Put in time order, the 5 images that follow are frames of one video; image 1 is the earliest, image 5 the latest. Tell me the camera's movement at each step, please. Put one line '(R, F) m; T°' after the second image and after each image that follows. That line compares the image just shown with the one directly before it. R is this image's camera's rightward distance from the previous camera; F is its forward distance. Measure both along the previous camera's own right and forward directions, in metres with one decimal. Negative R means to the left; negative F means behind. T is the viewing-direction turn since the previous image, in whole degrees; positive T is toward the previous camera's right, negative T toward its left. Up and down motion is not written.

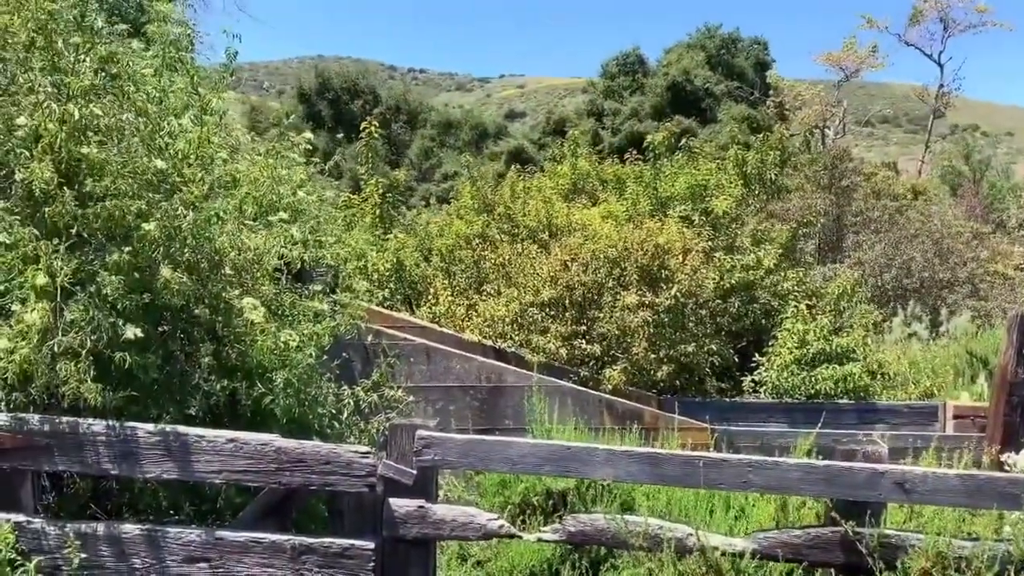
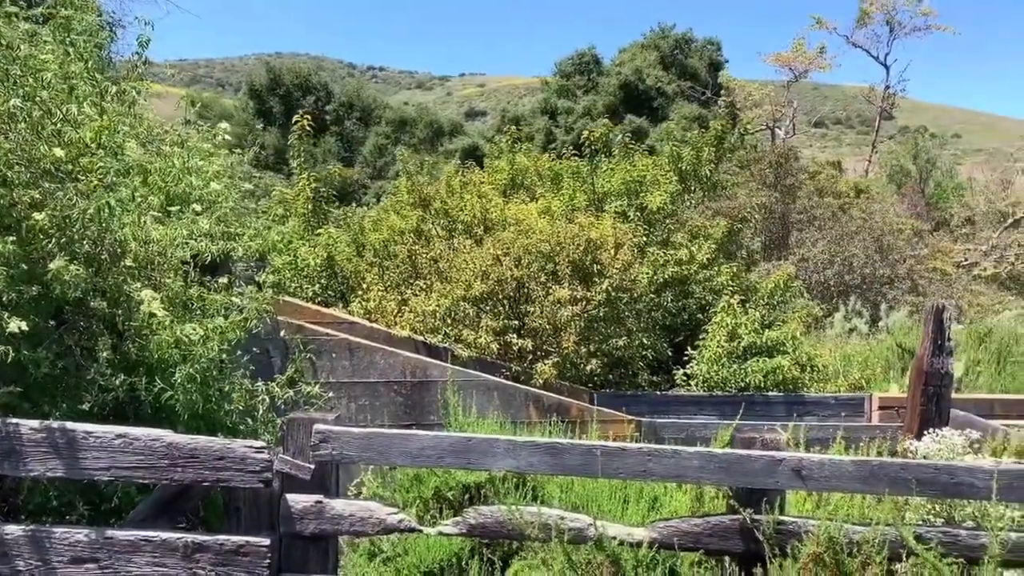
(+0.3, 0.0) m; +3°
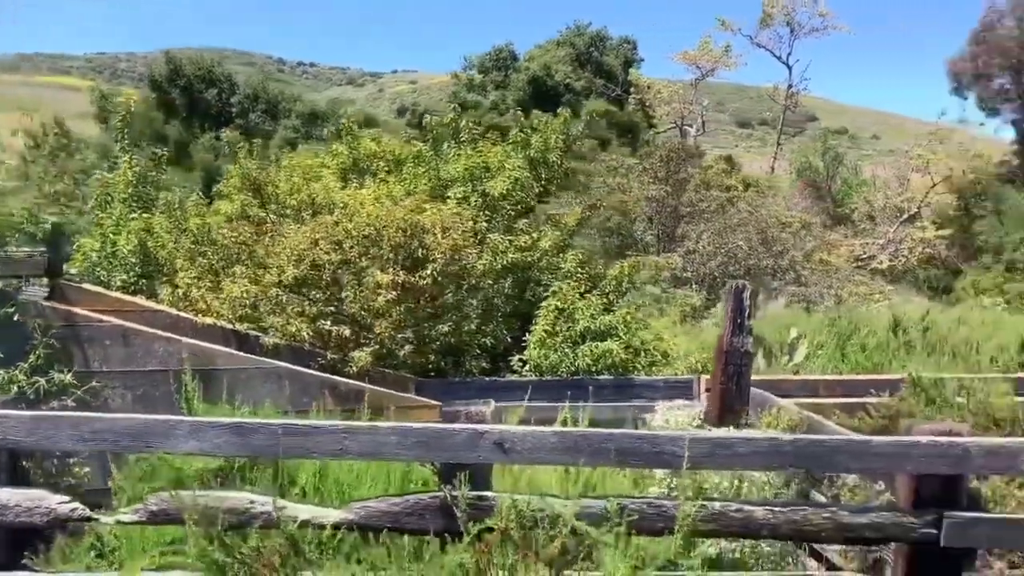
(+1.1, +0.1) m; +5°
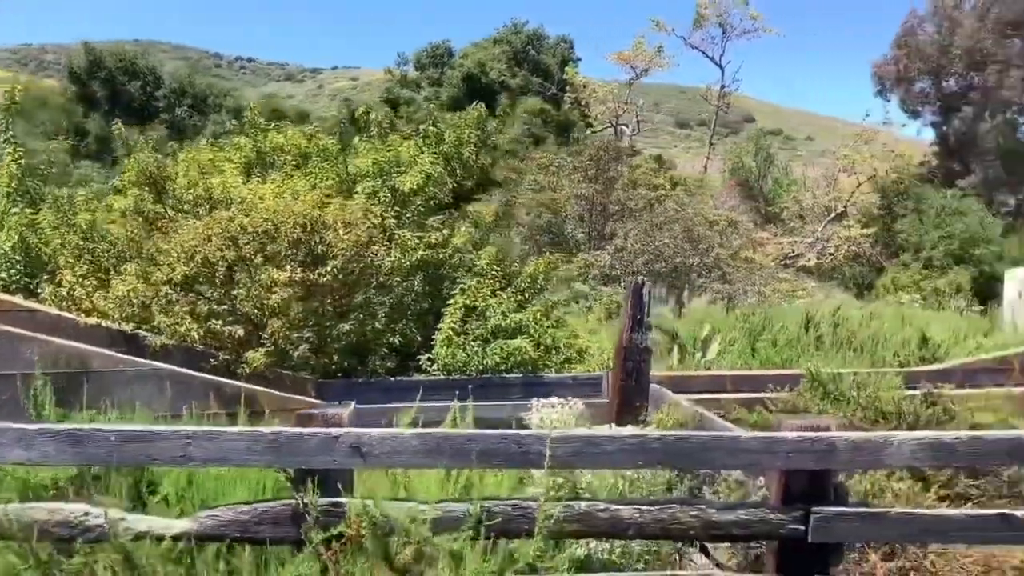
(+0.4, +0.1) m; +4°
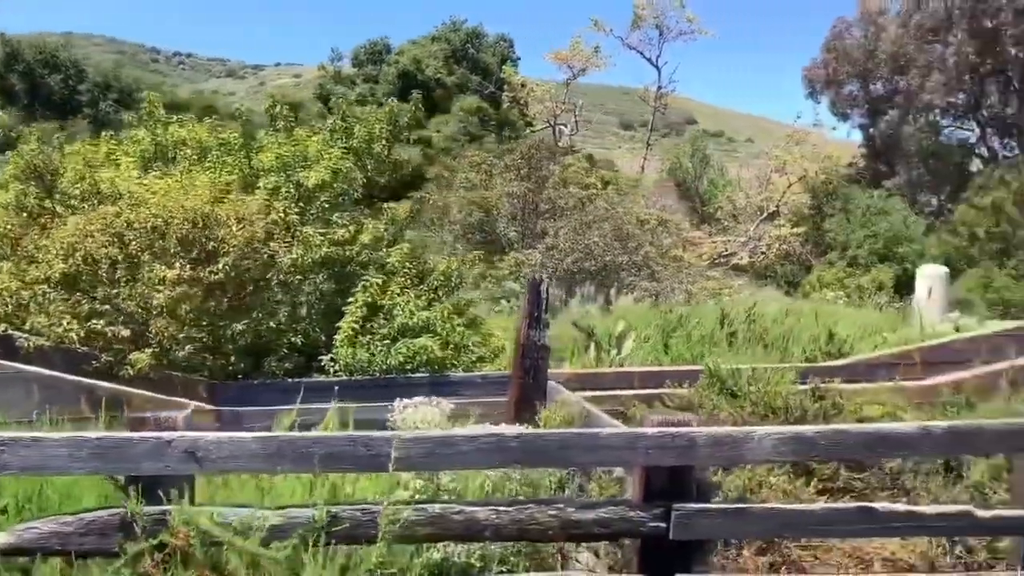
(+0.4, +0.1) m; +4°
